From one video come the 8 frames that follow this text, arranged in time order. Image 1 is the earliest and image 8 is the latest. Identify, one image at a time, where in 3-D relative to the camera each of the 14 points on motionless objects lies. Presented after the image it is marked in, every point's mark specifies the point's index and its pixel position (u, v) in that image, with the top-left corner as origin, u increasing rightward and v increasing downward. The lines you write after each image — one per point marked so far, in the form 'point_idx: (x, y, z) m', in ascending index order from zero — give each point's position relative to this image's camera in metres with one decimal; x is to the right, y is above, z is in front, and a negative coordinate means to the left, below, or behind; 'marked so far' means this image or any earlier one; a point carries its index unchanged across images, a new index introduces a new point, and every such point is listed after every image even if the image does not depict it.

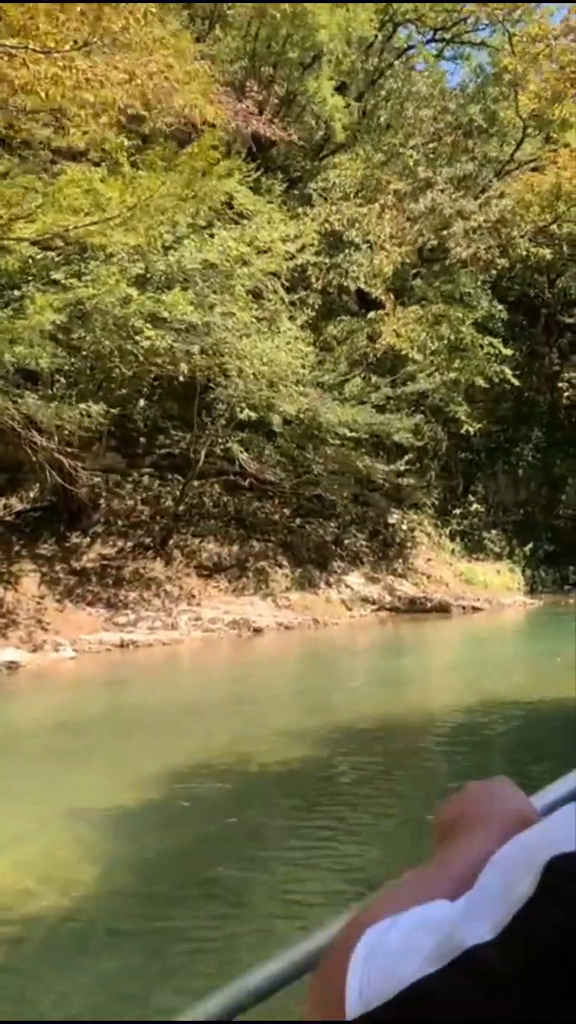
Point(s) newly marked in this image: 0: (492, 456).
0: (+4.7, +1.3, +19.0) m
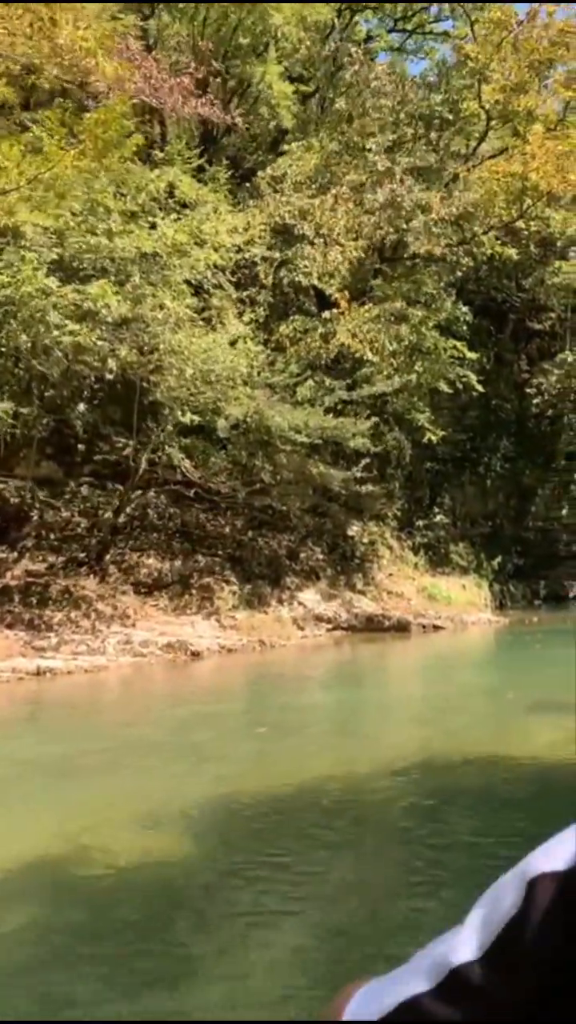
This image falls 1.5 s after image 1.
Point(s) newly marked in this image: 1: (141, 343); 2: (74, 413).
0: (+3.8, +1.0, +18.3) m
1: (-1.8, +2.1, +10.1) m
2: (-3.0, +1.4, +11.5) m
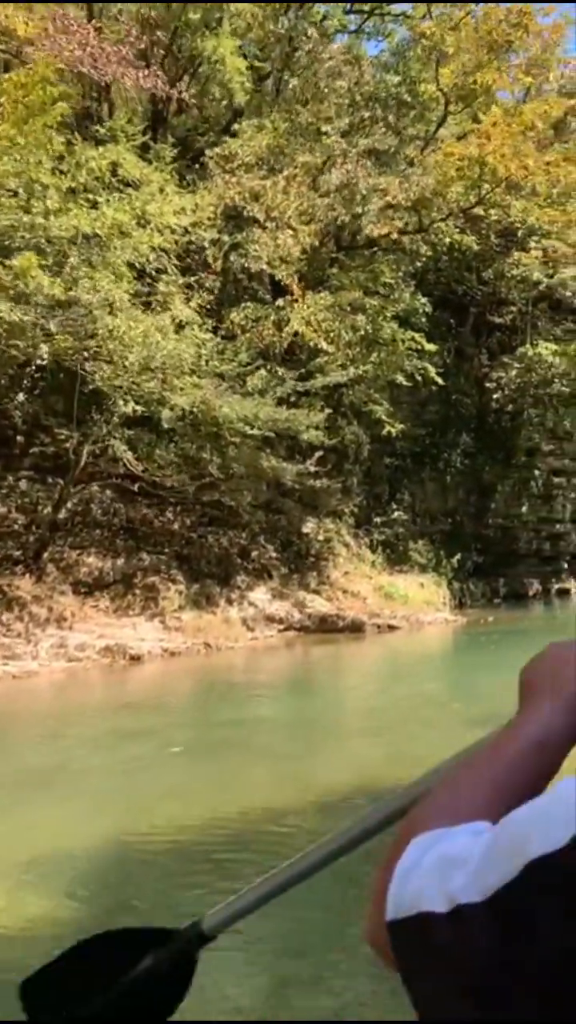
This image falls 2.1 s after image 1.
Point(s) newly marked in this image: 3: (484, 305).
0: (+2.8, +1.1, +17.9) m
1: (-2.4, +2.1, +9.5) m
2: (-3.6, +1.4, +10.9) m
3: (+4.3, +4.4, +17.9) m
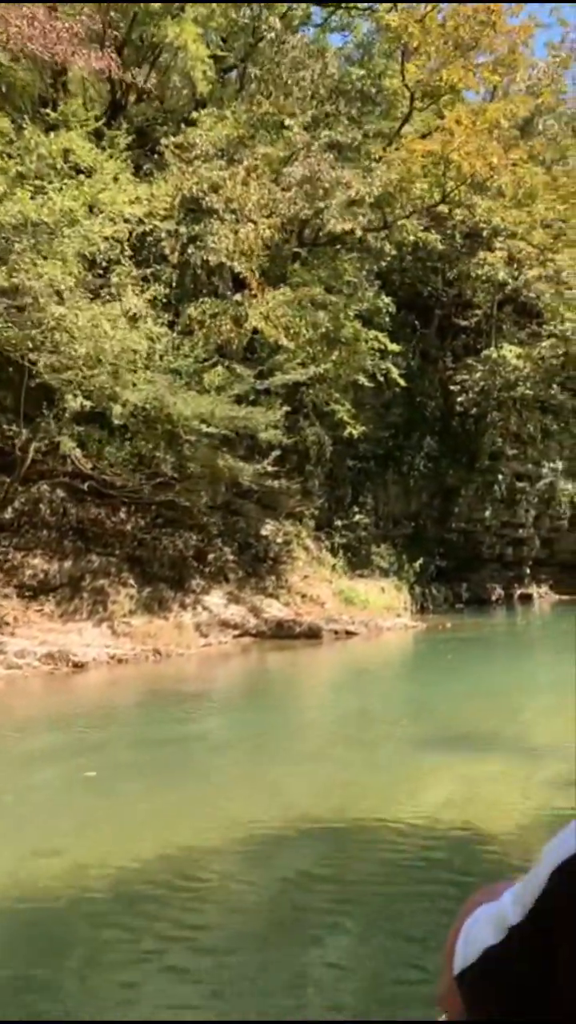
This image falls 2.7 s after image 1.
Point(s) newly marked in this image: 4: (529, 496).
0: (+2.0, +1.0, +17.7) m
1: (-2.9, +2.1, +9.0) m
2: (-4.2, +1.4, +10.4) m
3: (+3.5, +4.4, +17.7) m
4: (+5.2, +0.3, +17.6) m
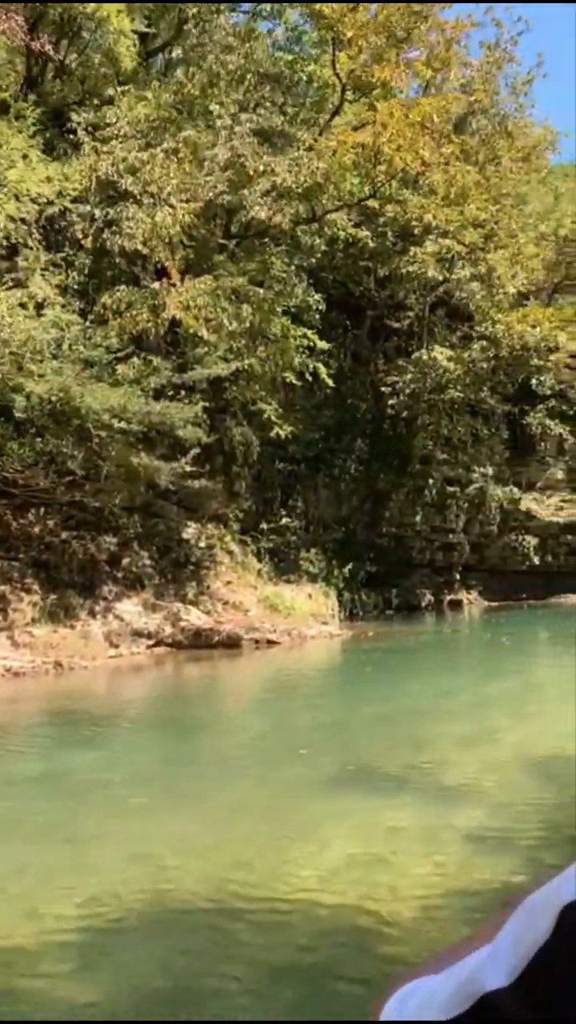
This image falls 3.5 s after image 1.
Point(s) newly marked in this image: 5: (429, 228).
0: (+0.5, +0.9, +17.2) m
1: (-3.7, +2.1, +8.2) m
2: (-5.1, +1.5, +9.5) m
3: (+2.0, +4.3, +17.4) m
4: (+3.6, +0.2, +17.4) m
5: (+2.6, +5.2, +15.0) m
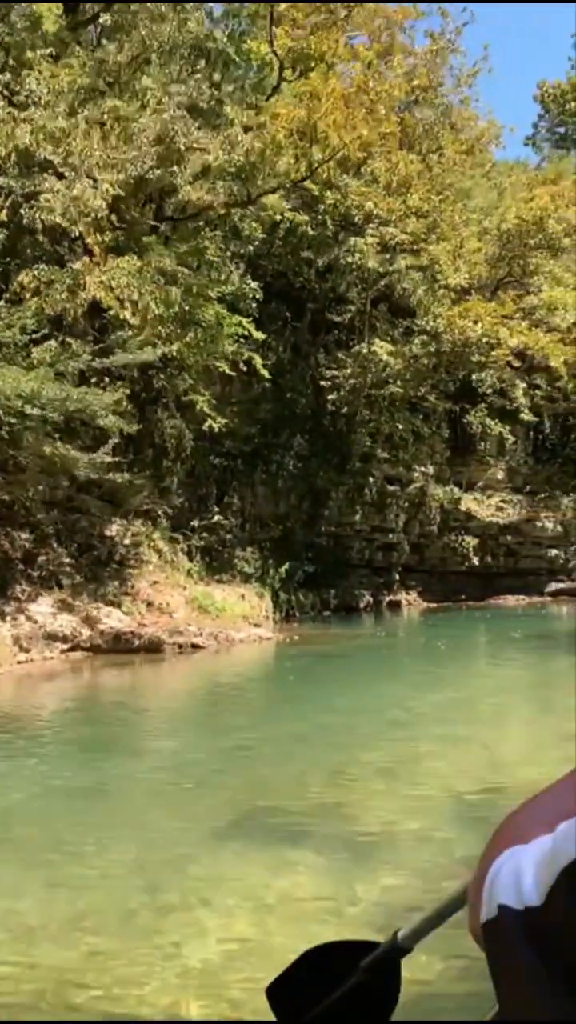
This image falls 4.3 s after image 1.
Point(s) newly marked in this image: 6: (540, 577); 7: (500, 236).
0: (-0.8, +1.0, +16.6) m
1: (-4.4, +2.2, +7.4) m
2: (-5.9, +1.6, +8.5) m
3: (+0.7, +4.3, +16.9) m
4: (+2.3, +0.2, +17.0) m
5: (+1.5, +5.2, +14.5) m
6: (+5.5, -1.4, +18.1) m
7: (+4.1, +5.4, +16.1) m
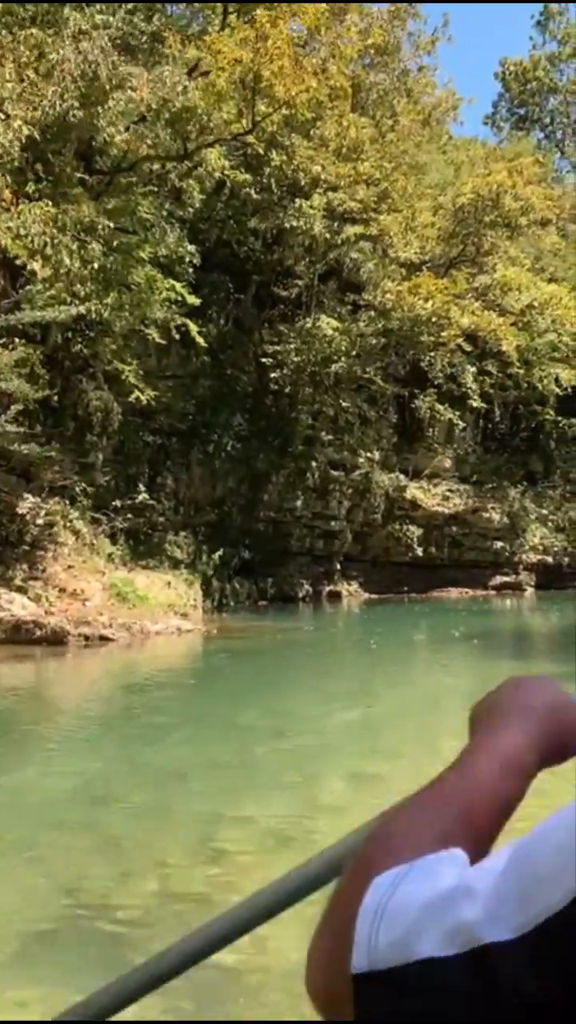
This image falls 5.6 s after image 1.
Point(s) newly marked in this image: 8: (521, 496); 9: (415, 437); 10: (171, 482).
0: (-2.0, +1.3, +15.6) m
1: (-5.0, +2.5, +6.2) m
2: (-6.5, +1.9, +7.2) m
3: (-0.4, +4.6, +16.0) m
4: (+1.1, +0.5, +16.2) m
5: (+0.5, +5.4, +13.6) m
6: (+4.1, -1.2, +17.5) m
7: (+3.1, +5.6, +15.4) m
8: (+4.8, +0.3, +17.2) m
9: (+2.7, +1.6, +17.5) m
10: (-2.2, +0.6, +15.3) m
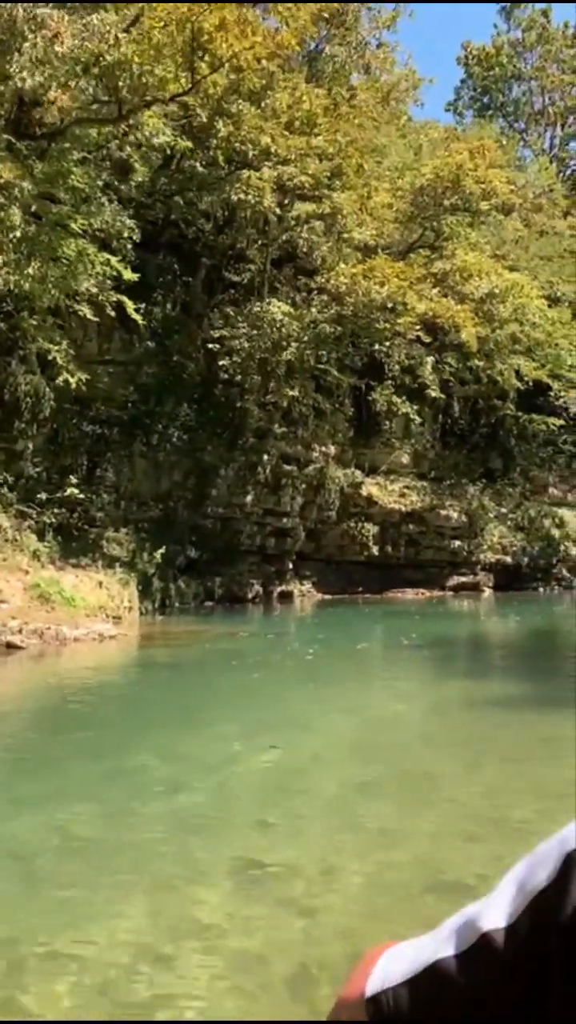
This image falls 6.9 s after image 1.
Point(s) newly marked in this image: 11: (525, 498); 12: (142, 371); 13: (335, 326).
0: (-2.9, +1.4, +14.7) m
1: (-5.5, +2.6, +5.1) m
2: (-7.1, +2.0, +6.1) m
3: (-1.3, +4.7, +15.1) m
4: (+0.1, +0.6, +15.4) m
5: (-0.3, +5.5, +12.7) m
6: (+3.1, -1.2, +16.8) m
7: (+2.2, +5.6, +14.6) m
8: (+3.8, +0.3, +16.5) m
9: (+1.7, +1.6, +16.7) m
10: (-3.1, +0.7, +14.3) m
11: (+5.0, +0.3, +17.6) m
12: (-2.6, +2.5, +14.6) m
13: (+0.8, +3.2, +14.3) m
